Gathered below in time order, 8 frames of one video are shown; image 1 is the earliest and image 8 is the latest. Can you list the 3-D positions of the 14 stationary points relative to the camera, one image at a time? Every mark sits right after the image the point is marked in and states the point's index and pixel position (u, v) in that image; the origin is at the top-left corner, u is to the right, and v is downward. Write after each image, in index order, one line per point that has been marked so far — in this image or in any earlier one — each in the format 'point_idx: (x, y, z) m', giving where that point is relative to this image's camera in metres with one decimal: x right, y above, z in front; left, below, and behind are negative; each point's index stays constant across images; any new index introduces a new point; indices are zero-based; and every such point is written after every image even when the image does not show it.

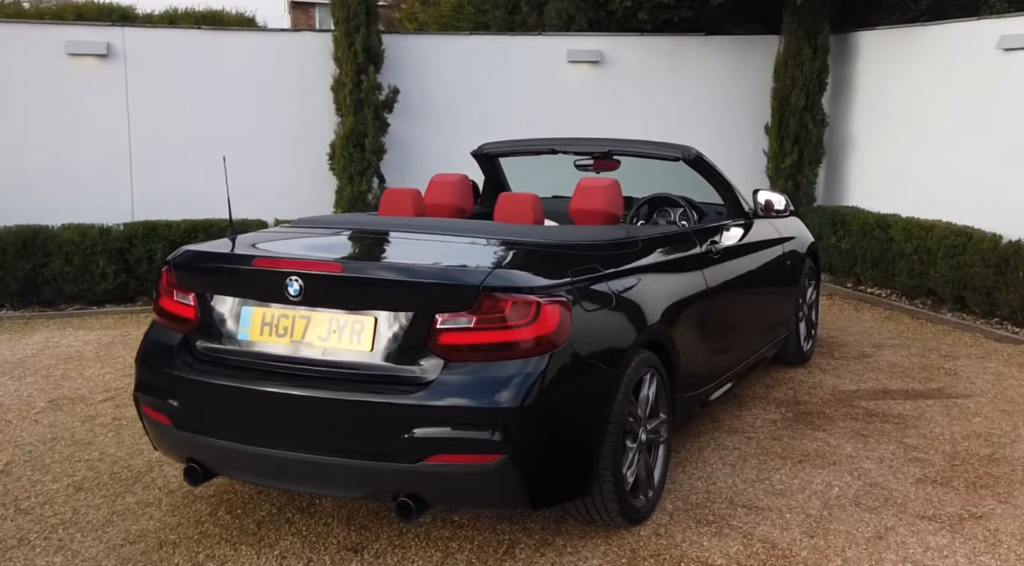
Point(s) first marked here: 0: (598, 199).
0: (+0.4, +0.4, +4.6) m
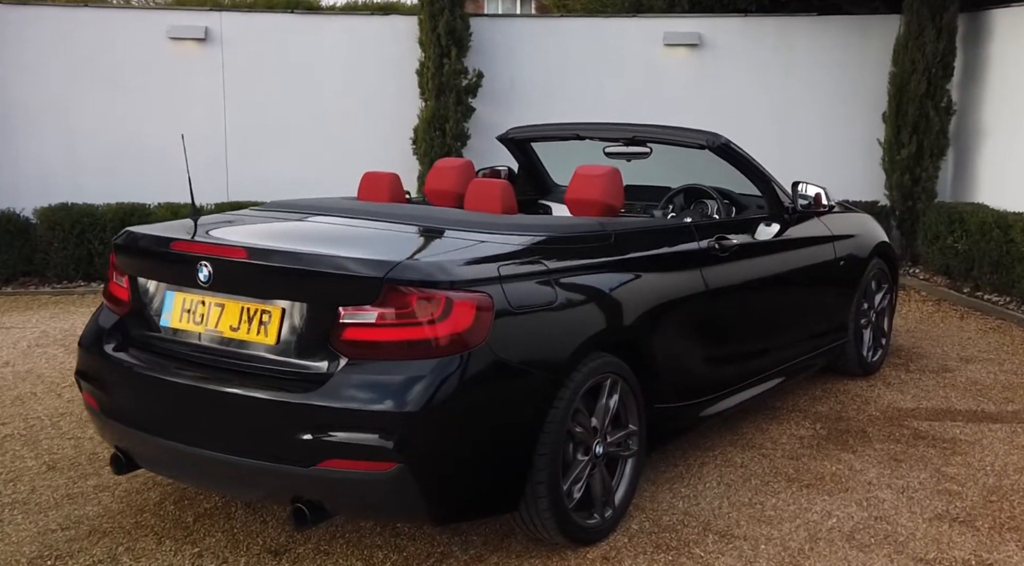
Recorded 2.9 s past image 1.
0: (+0.3, +0.4, +4.3) m
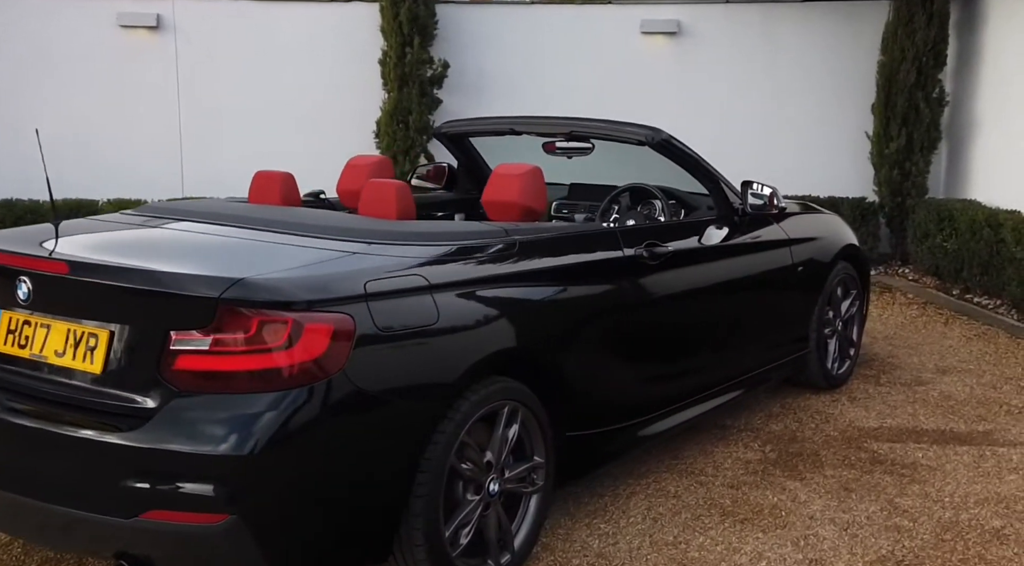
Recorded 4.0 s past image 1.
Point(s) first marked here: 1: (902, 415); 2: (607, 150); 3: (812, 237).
0: (0.0, +0.4, +3.9) m
1: (+1.9, -0.6, +5.0) m
2: (+0.4, +0.6, +4.7) m
3: (+1.5, +0.2, +5.2) m
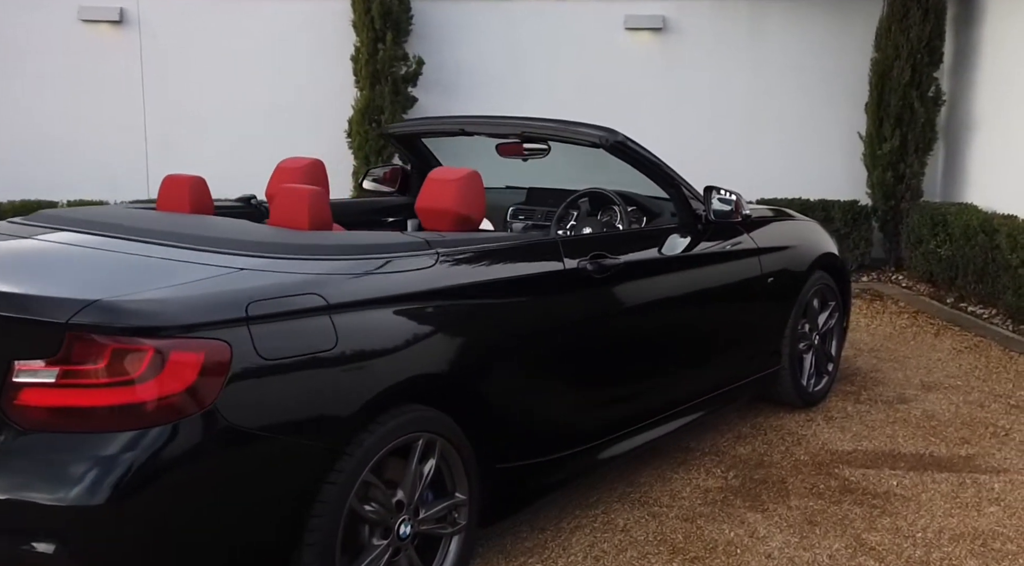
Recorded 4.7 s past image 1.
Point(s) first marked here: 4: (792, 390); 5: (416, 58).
0: (-0.2, +0.3, +3.6) m
1: (+1.7, -0.7, +4.7) m
2: (+0.2, +0.6, +4.4) m
3: (+1.3, +0.2, +4.9) m
4: (+1.4, -0.5, +5.0) m
5: (-0.8, +1.8, +8.3) m
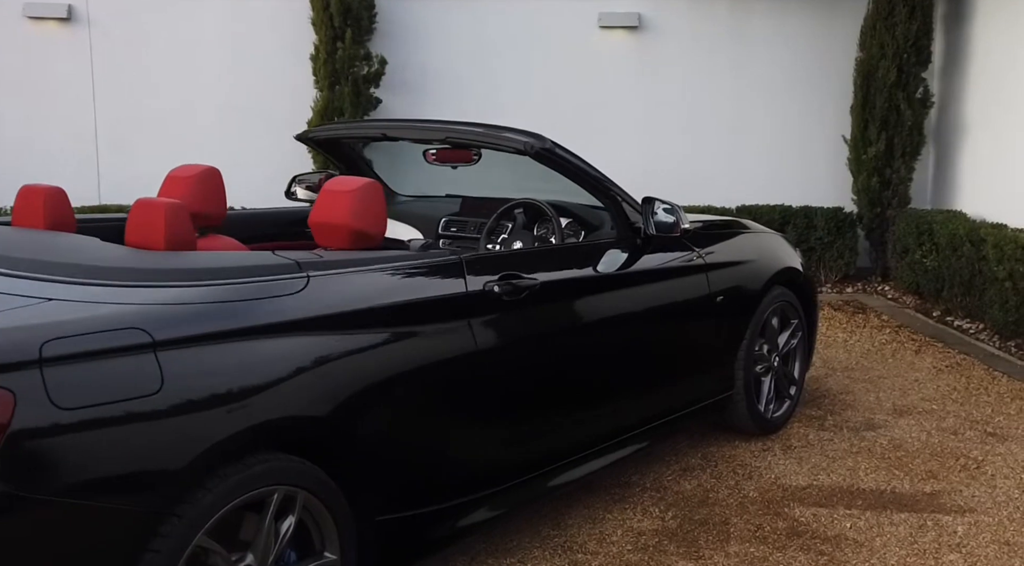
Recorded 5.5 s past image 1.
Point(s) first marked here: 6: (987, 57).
0: (-0.5, +0.2, +3.2) m
1: (+1.4, -0.8, +4.3) m
2: (-0.1, +0.5, +4.0) m
3: (+1.0, +0.1, +4.5) m
4: (+1.1, -0.6, +4.6) m
5: (-1.0, +1.8, +7.9) m
6: (+3.7, +1.8, +8.0) m
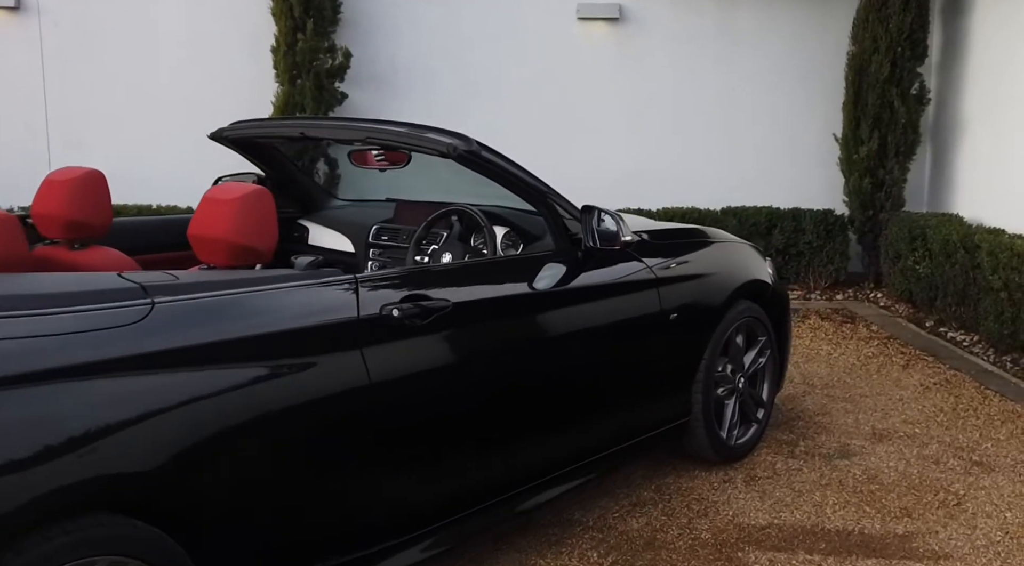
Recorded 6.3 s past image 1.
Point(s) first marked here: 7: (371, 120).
0: (-0.8, +0.2, +2.8) m
1: (+1.1, -0.9, +3.9) m
2: (-0.3, +0.4, +3.6) m
3: (+0.7, 0.0, +4.1) m
4: (+0.8, -0.7, +4.2) m
5: (-1.2, +1.7, +7.5) m
6: (+3.5, +1.7, +7.5) m
7: (-0.5, +0.6, +3.6) m
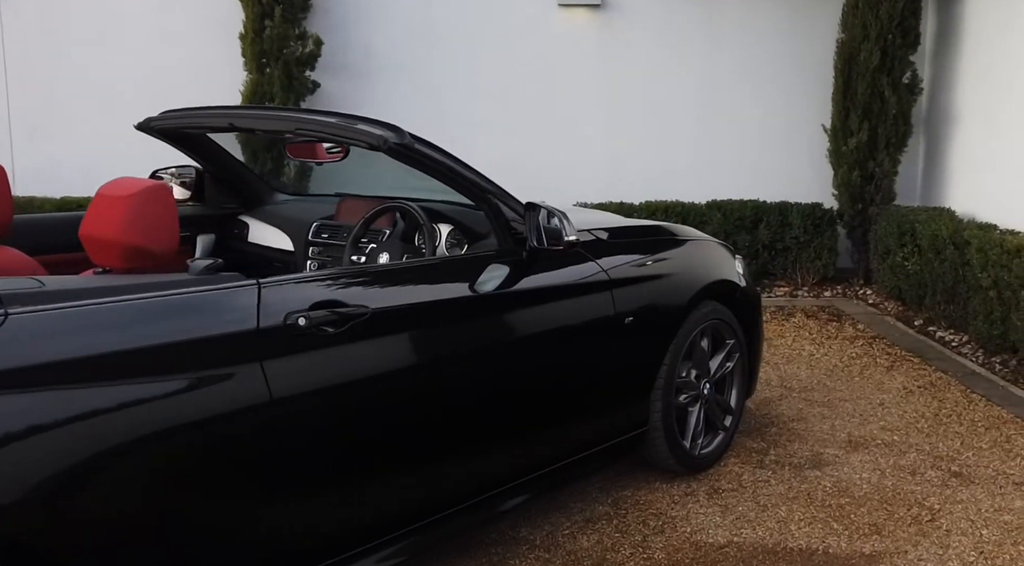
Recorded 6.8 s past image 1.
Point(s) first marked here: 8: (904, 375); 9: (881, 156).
0: (-1.0, +0.2, +2.6) m
1: (+0.9, -0.9, +3.7) m
2: (-0.5, +0.4, +3.4) m
3: (+0.5, 0.0, +3.9) m
4: (+0.6, -0.7, +4.0) m
5: (-1.4, +1.8, +7.3) m
6: (+3.3, +1.7, +7.3) m
7: (-0.7, +0.6, +3.4) m
8: (+2.2, -0.5, +5.6) m
9: (+2.7, +0.9, +7.5) m
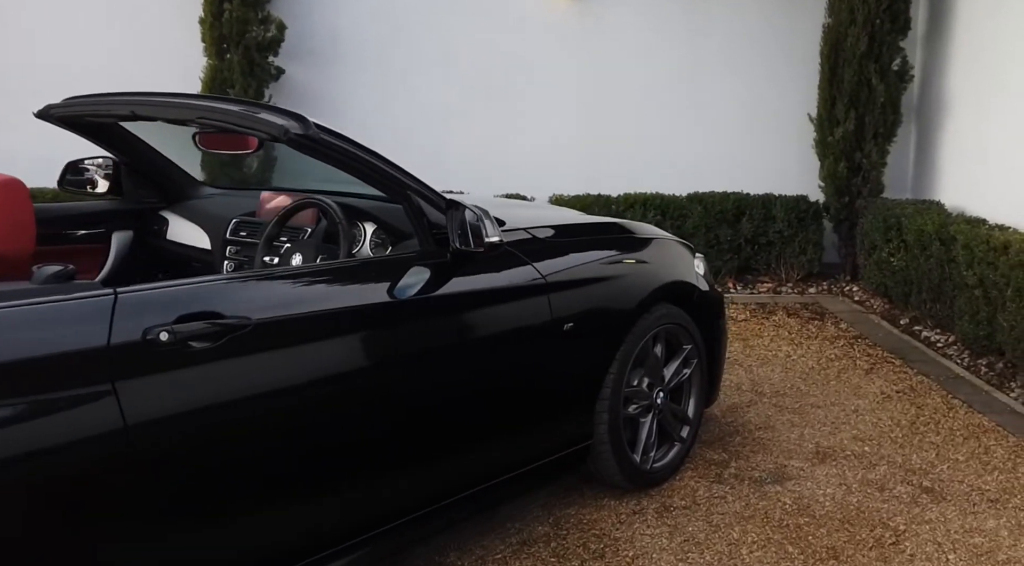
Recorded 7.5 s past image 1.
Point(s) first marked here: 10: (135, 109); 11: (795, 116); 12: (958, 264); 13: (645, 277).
0: (-1.2, +0.1, +2.3) m
1: (+0.7, -0.9, +3.4) m
2: (-0.8, +0.4, +3.1) m
3: (+0.3, 0.0, +3.6) m
4: (+0.4, -0.7, +3.7) m
5: (-1.6, +1.8, +7.0) m
6: (+3.1, +1.8, +6.9) m
7: (-0.9, +0.6, +3.1) m
8: (+1.9, -0.5, +5.3) m
9: (+2.5, +1.0, +7.2) m
10: (-1.2, +0.5, +3.2) m
11: (+2.1, +1.3, +7.7) m
12: (+2.5, +0.1, +5.7) m
13: (+0.5, 0.0, +3.8) m
